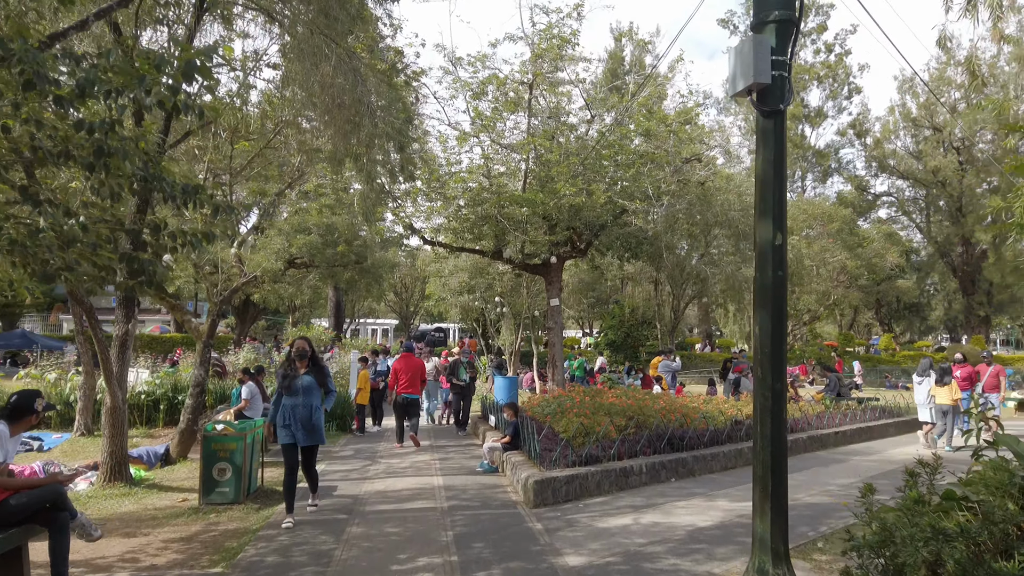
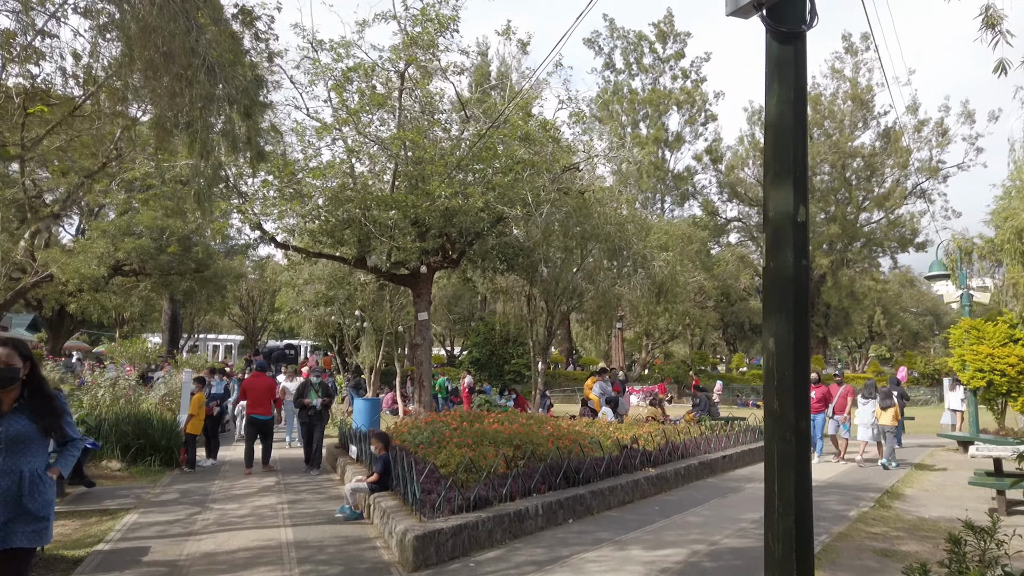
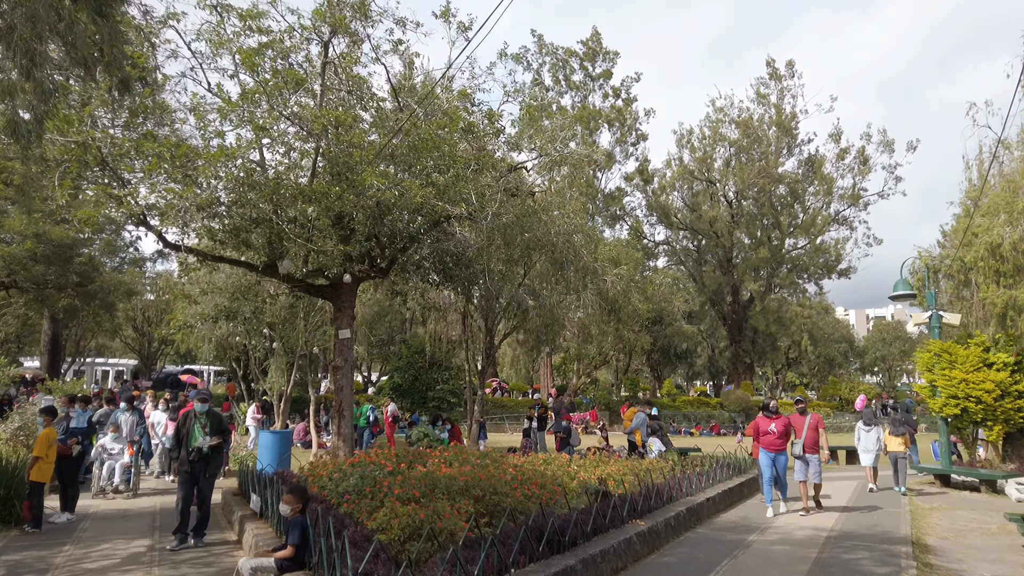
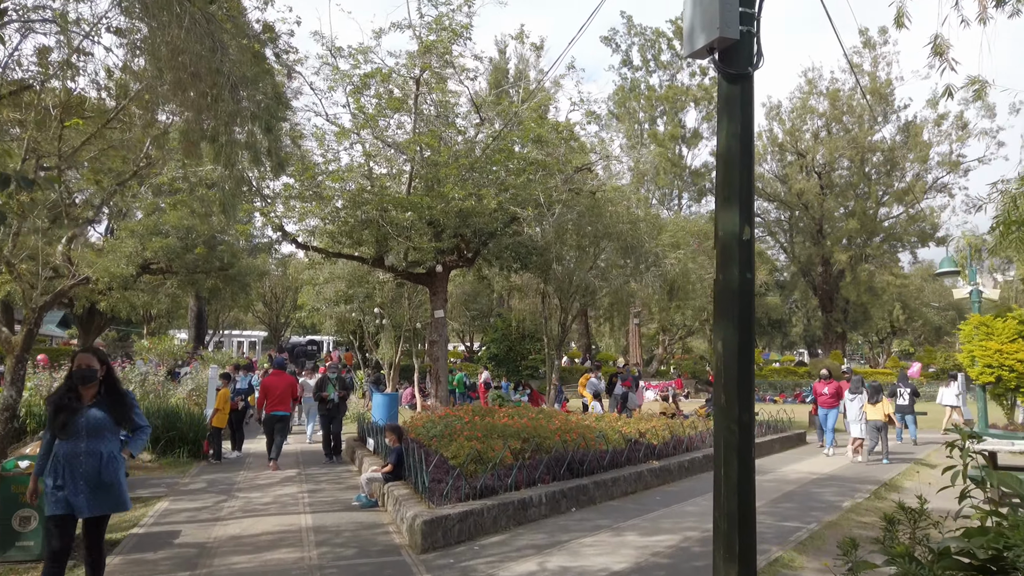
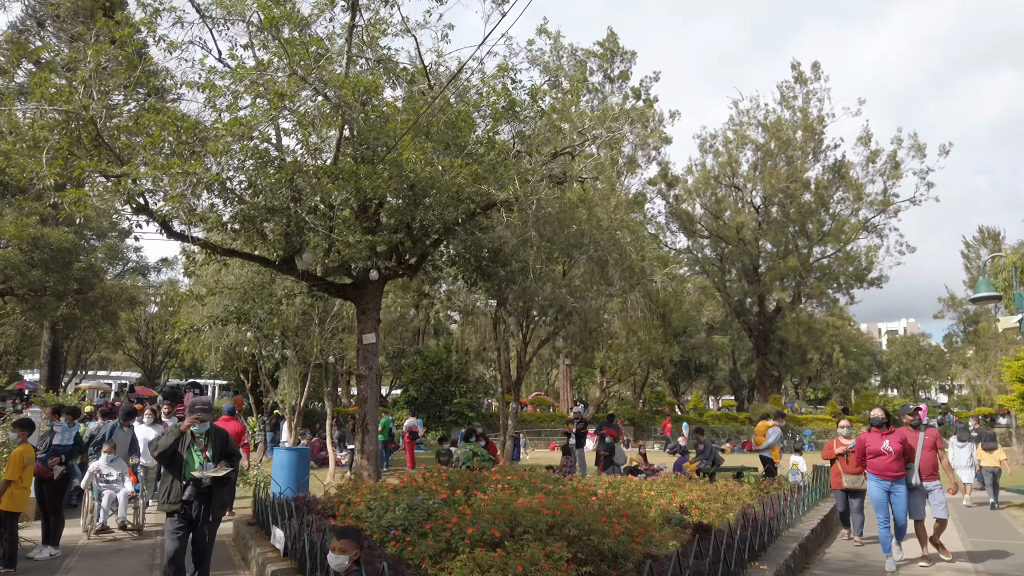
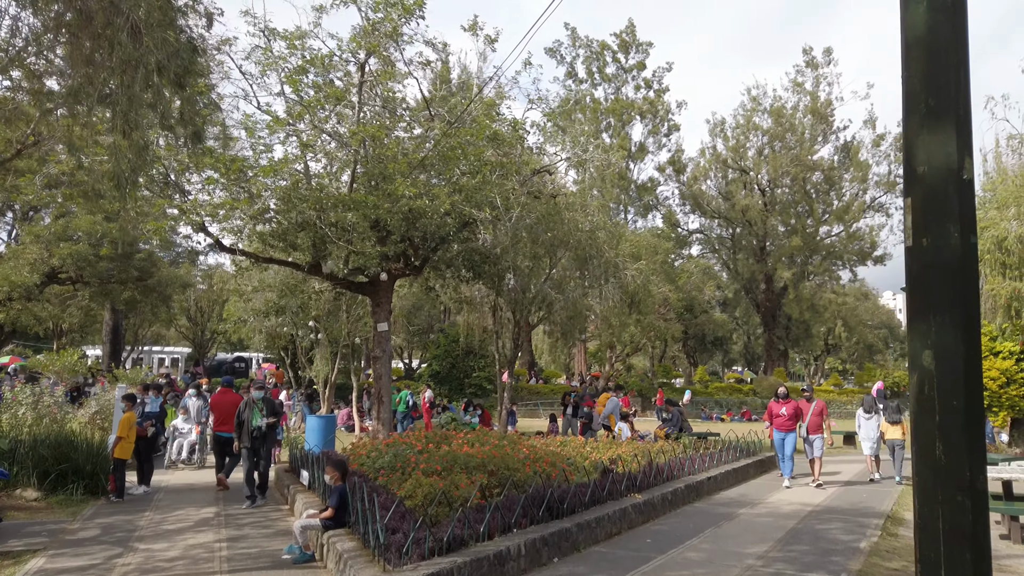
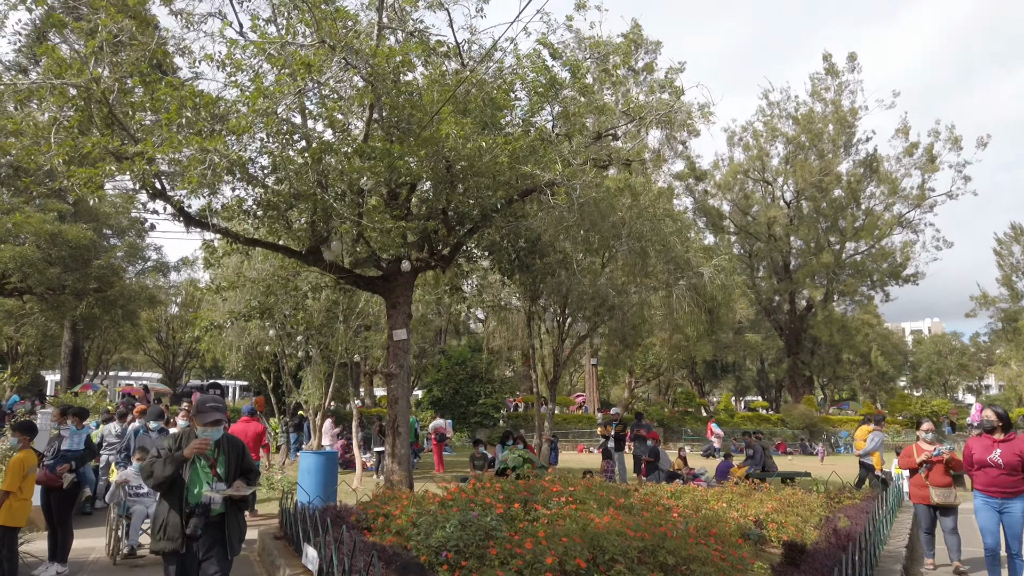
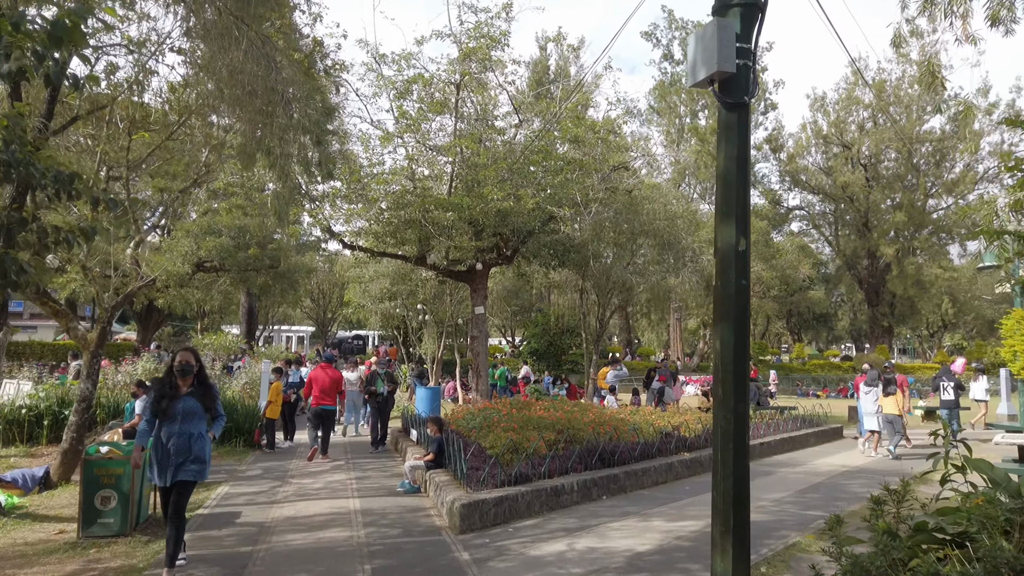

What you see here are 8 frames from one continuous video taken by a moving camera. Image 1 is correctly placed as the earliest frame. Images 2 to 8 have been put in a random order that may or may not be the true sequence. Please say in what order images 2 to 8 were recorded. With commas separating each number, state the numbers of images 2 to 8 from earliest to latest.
8, 4, 2, 6, 3, 5, 7
